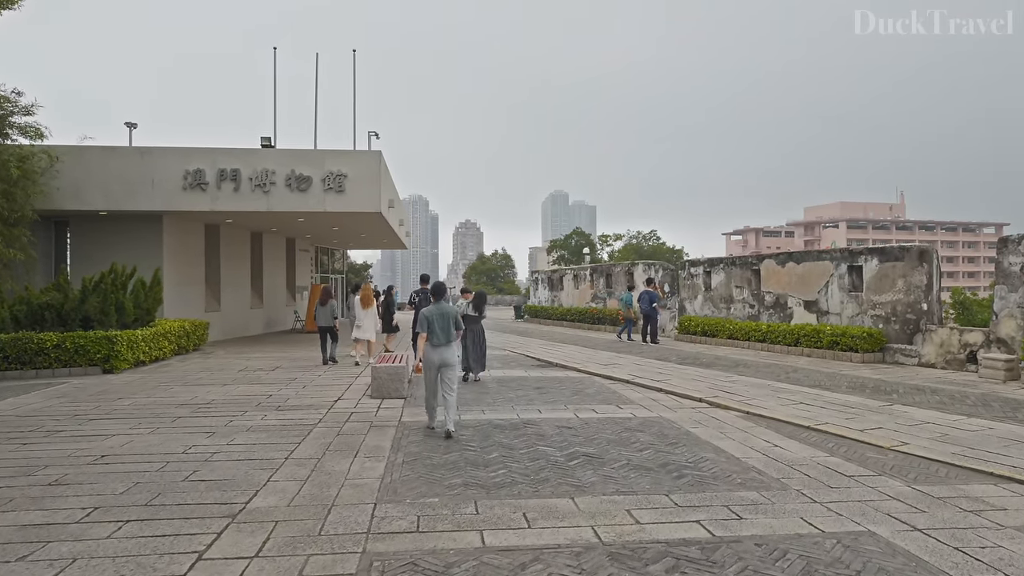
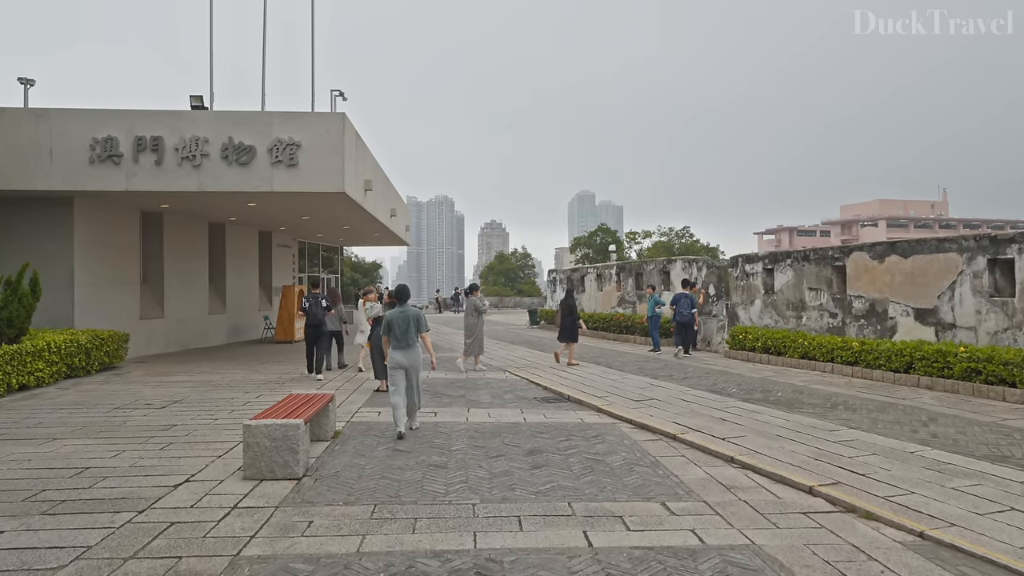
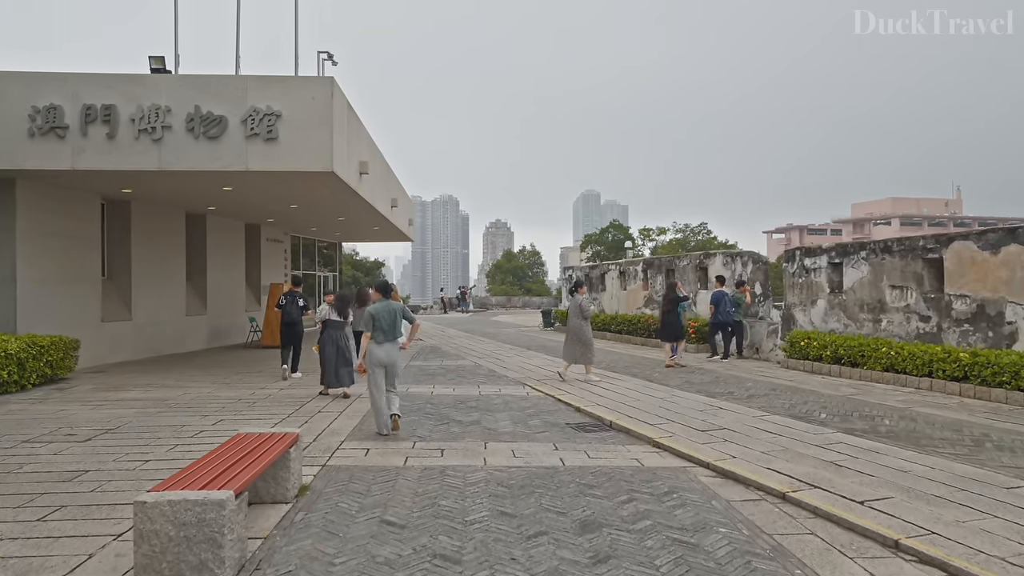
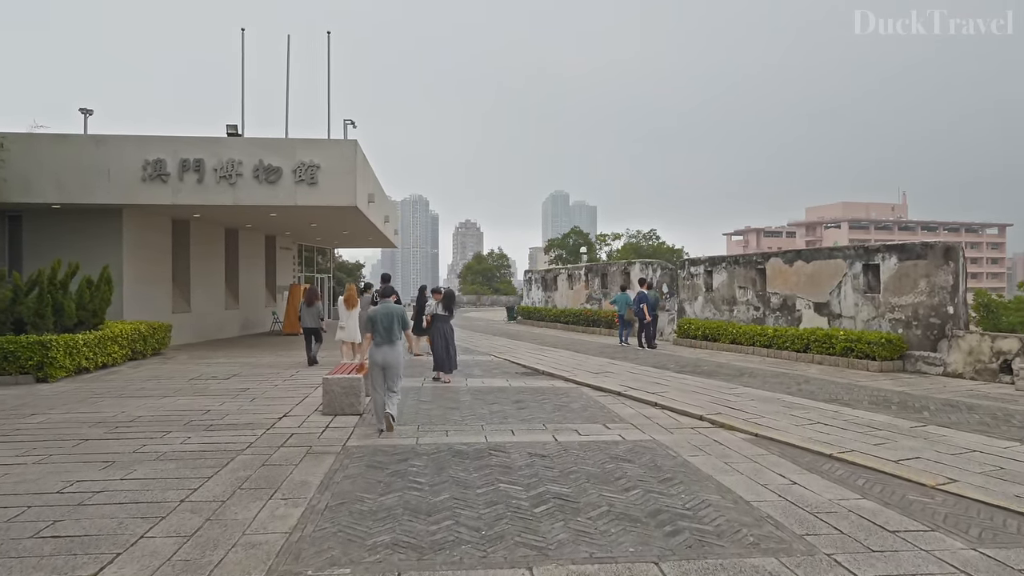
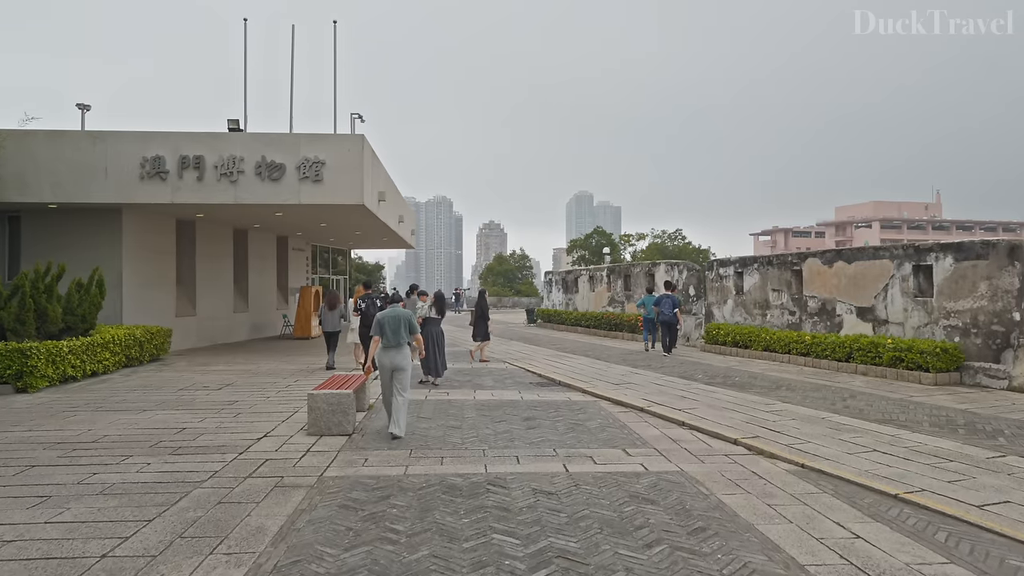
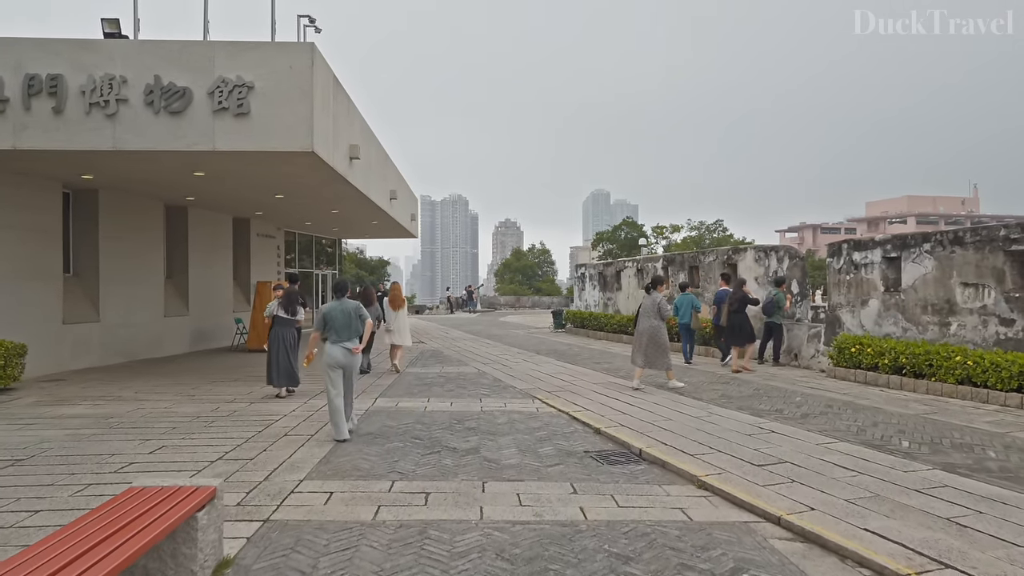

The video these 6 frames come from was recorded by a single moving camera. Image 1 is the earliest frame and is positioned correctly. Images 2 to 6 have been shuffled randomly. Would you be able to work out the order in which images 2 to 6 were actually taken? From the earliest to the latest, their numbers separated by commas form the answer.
4, 5, 2, 3, 6
